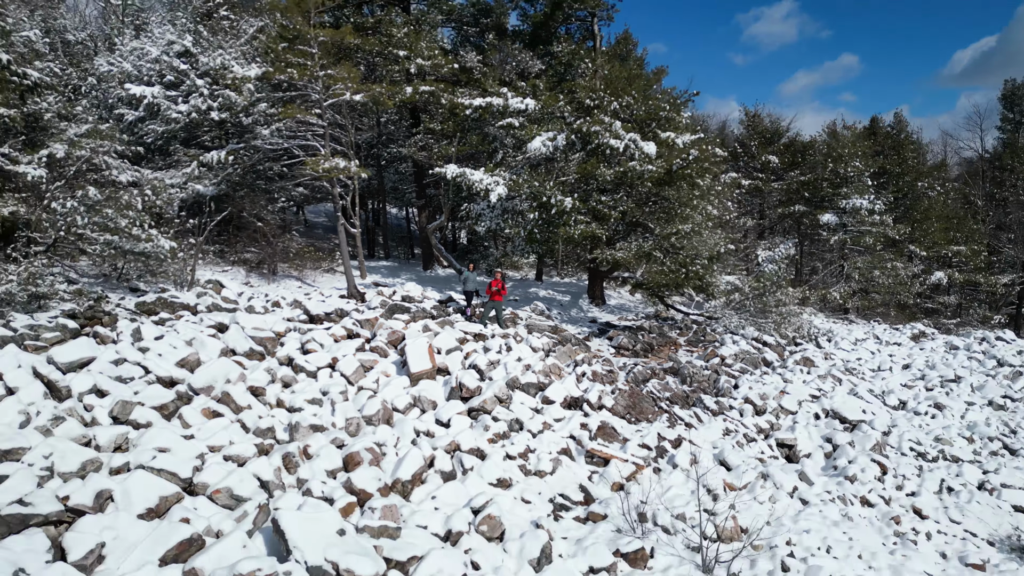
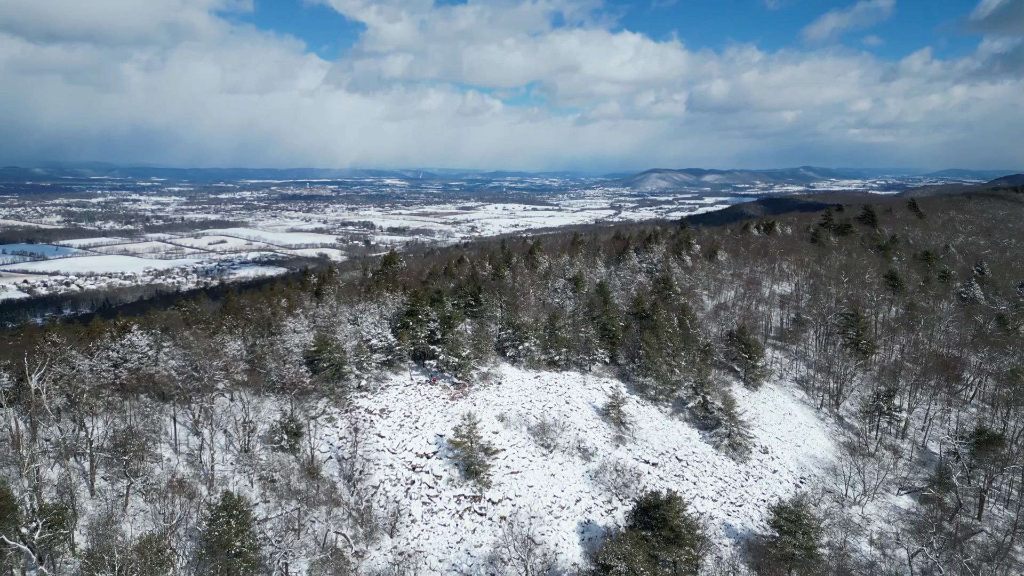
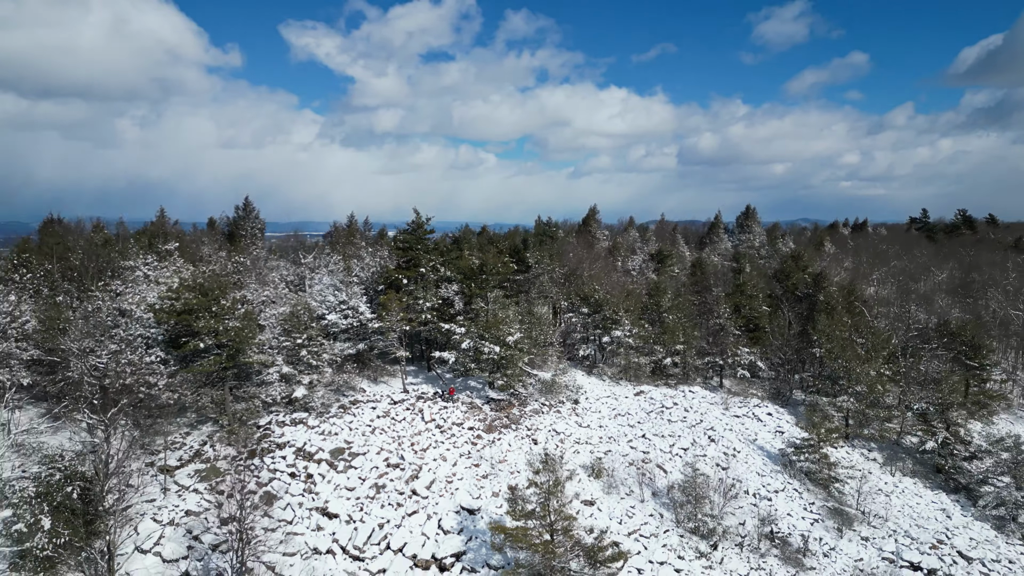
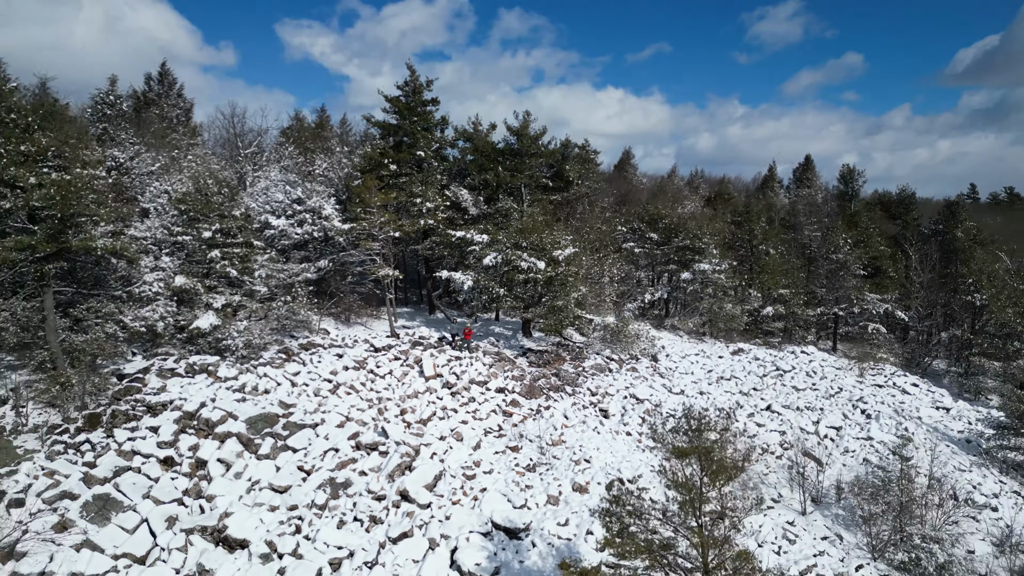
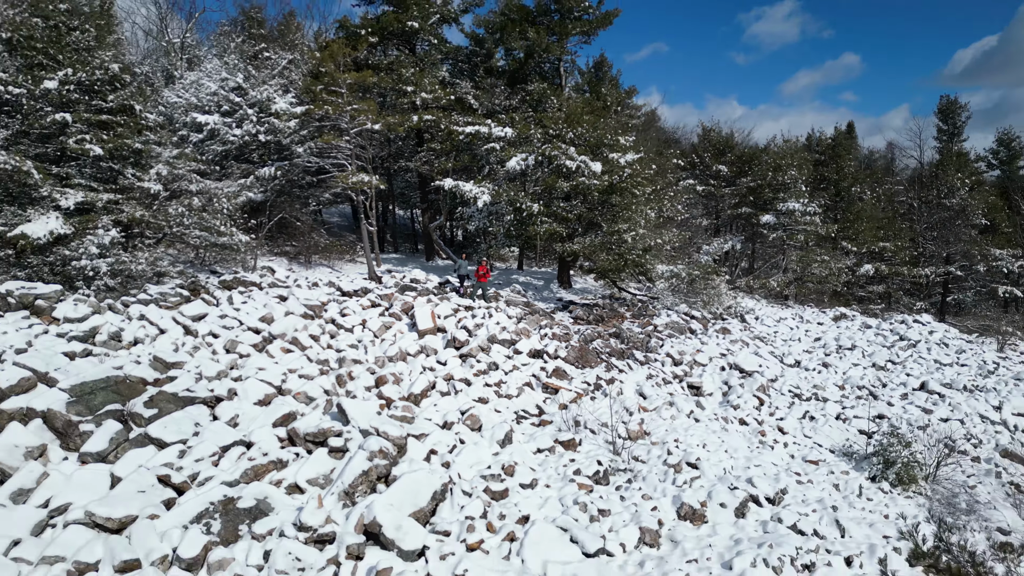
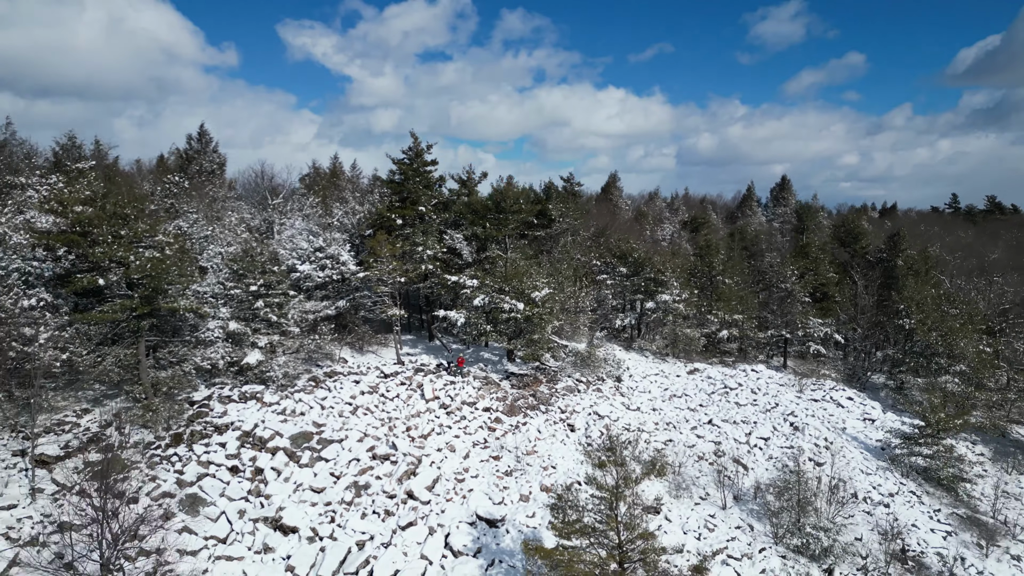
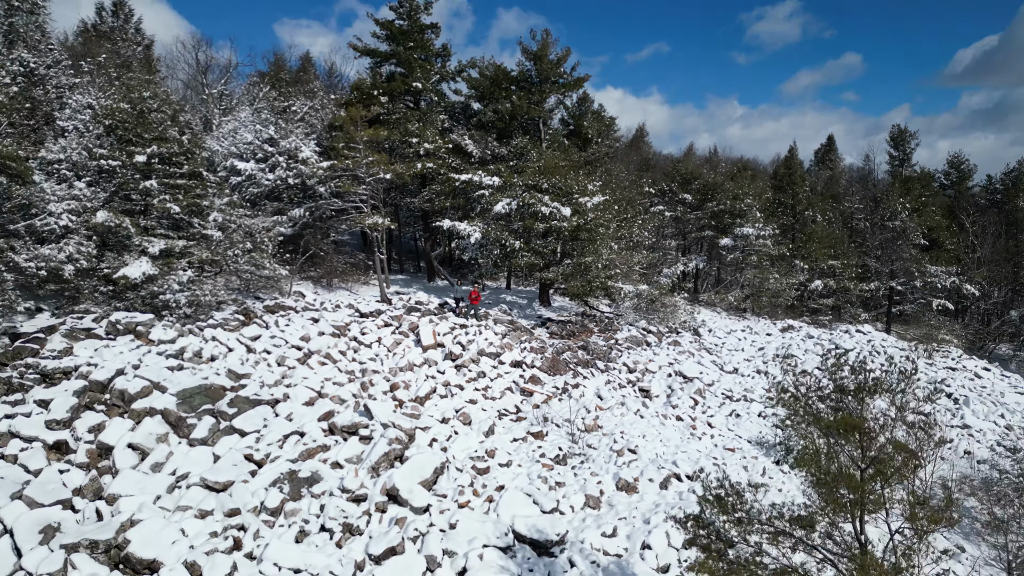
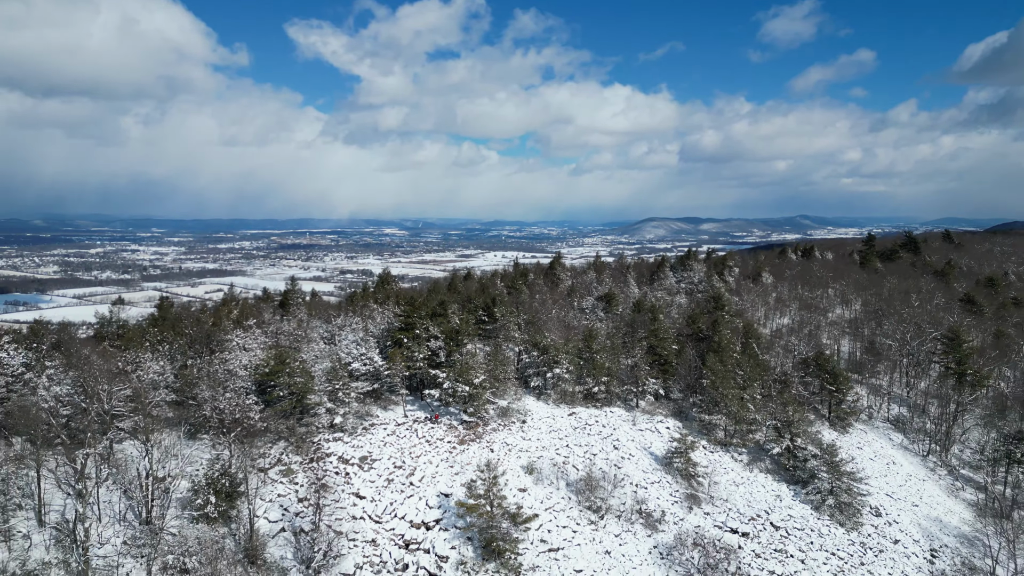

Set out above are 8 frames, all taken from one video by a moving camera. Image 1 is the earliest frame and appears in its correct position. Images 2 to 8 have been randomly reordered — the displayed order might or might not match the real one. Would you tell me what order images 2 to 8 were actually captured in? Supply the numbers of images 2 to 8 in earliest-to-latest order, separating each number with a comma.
5, 7, 4, 6, 3, 8, 2
